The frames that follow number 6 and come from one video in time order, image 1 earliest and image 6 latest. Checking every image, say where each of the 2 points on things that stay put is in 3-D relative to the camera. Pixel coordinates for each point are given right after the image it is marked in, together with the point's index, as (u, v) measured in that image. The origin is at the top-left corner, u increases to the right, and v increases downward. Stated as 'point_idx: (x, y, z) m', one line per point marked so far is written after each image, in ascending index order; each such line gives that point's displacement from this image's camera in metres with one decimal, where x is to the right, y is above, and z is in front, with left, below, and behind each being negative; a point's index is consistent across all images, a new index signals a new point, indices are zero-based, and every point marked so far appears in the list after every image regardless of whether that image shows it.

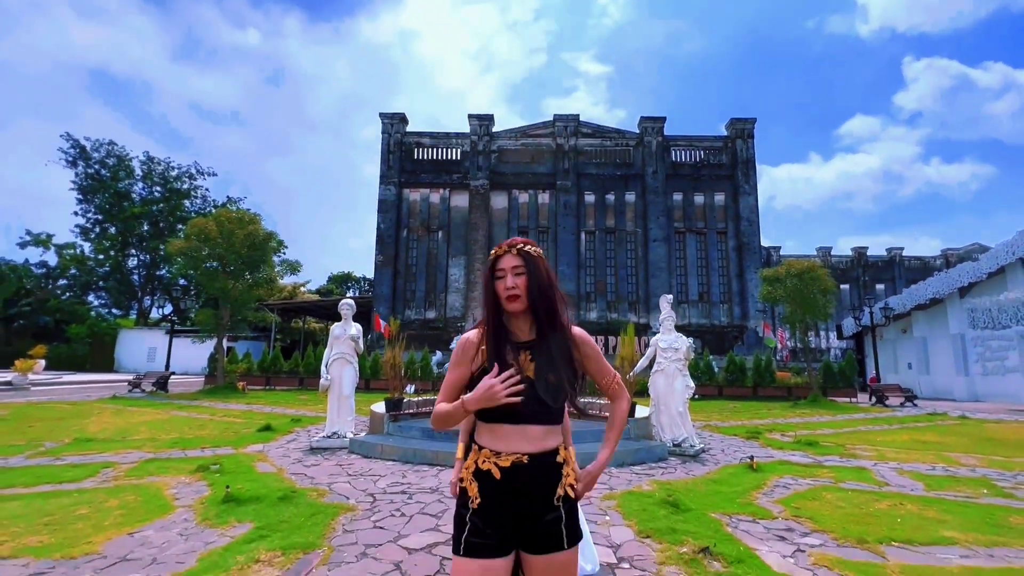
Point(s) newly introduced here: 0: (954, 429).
0: (+11.1, -3.5, +13.2) m
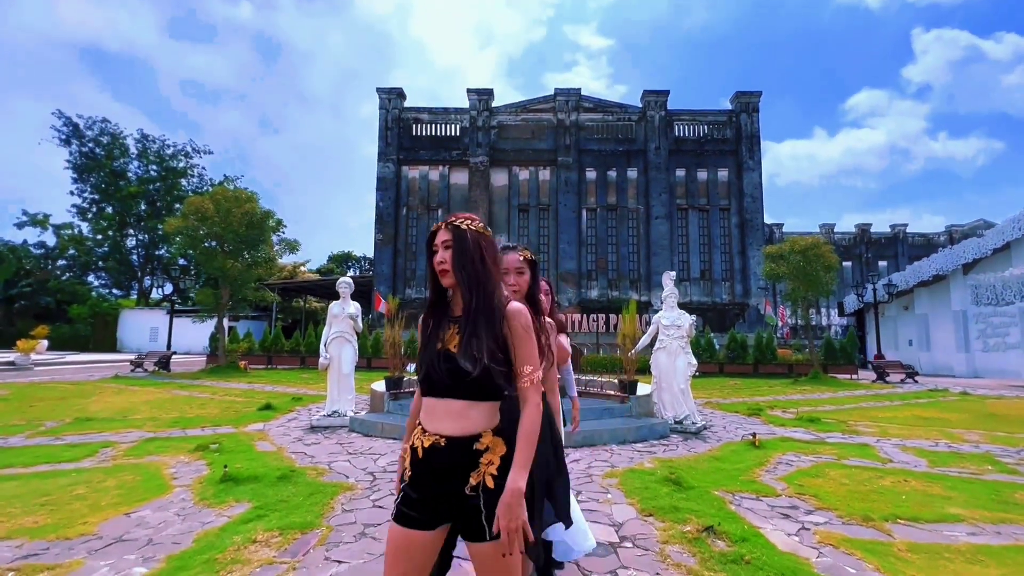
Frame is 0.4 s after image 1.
0: (+11.1, -2.9, +13.1) m
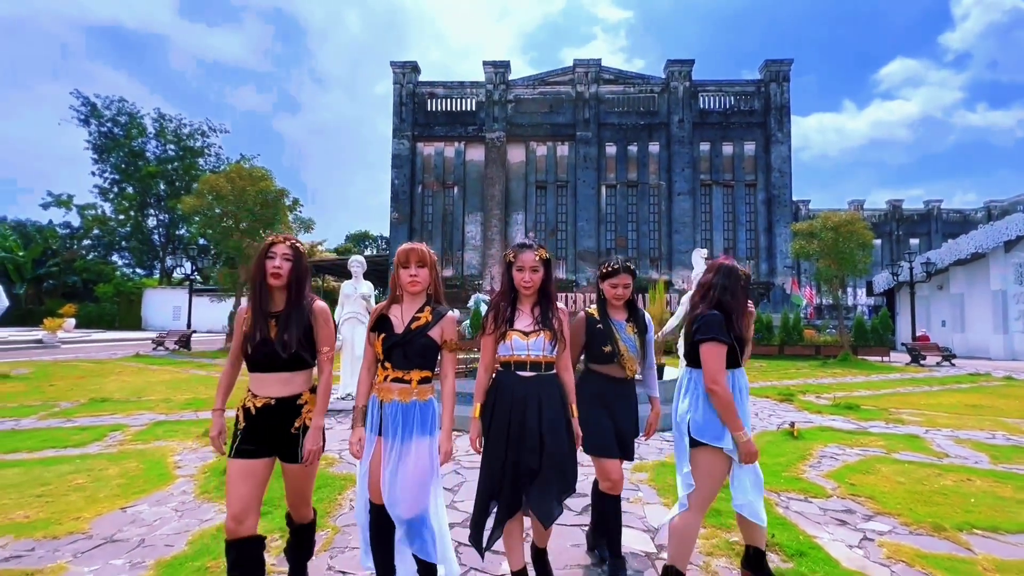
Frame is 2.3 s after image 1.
0: (+11.6, -2.4, +12.4) m
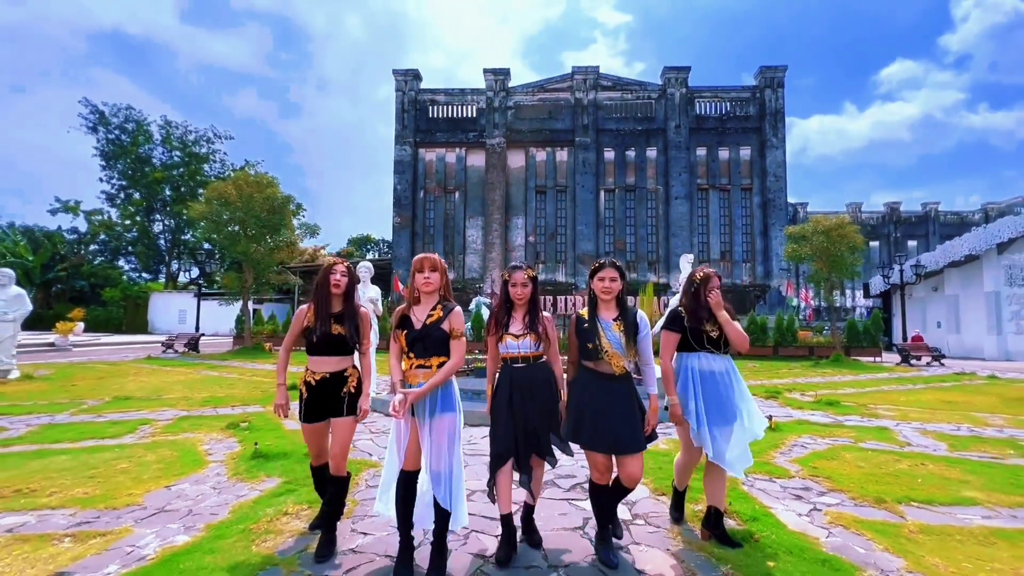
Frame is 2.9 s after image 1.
0: (+11.5, -2.5, +12.9) m
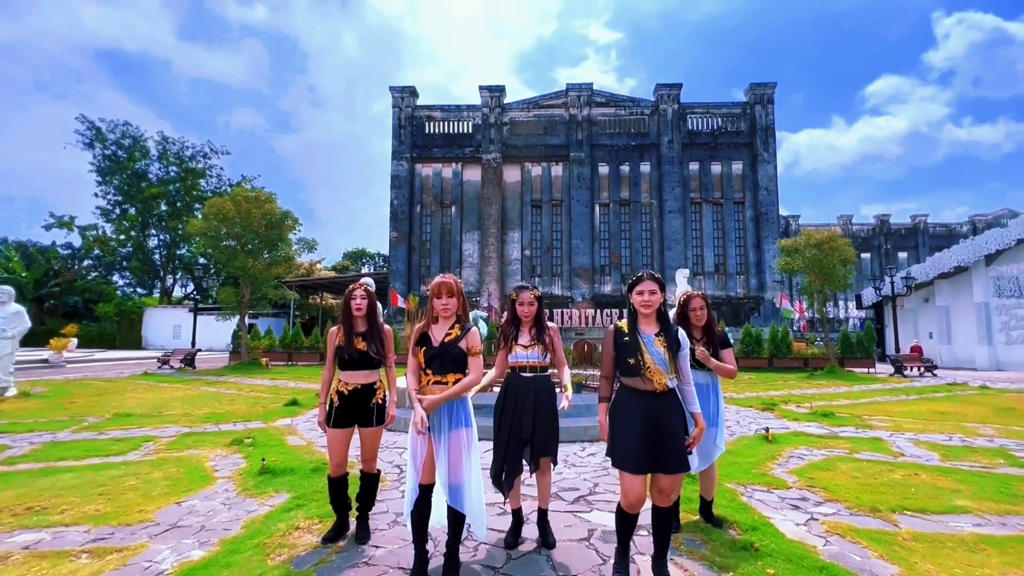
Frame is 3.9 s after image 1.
0: (+11.5, -2.8, +13.1) m
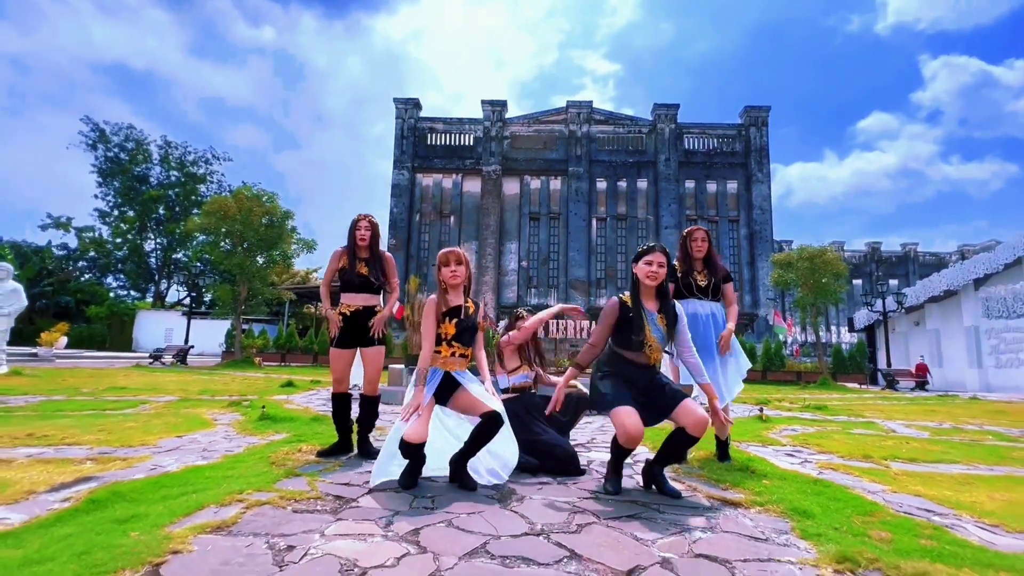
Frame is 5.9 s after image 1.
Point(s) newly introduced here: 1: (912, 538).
0: (+11.4, -3.0, +13.3) m
1: (+1.8, -1.1, +2.3) m
